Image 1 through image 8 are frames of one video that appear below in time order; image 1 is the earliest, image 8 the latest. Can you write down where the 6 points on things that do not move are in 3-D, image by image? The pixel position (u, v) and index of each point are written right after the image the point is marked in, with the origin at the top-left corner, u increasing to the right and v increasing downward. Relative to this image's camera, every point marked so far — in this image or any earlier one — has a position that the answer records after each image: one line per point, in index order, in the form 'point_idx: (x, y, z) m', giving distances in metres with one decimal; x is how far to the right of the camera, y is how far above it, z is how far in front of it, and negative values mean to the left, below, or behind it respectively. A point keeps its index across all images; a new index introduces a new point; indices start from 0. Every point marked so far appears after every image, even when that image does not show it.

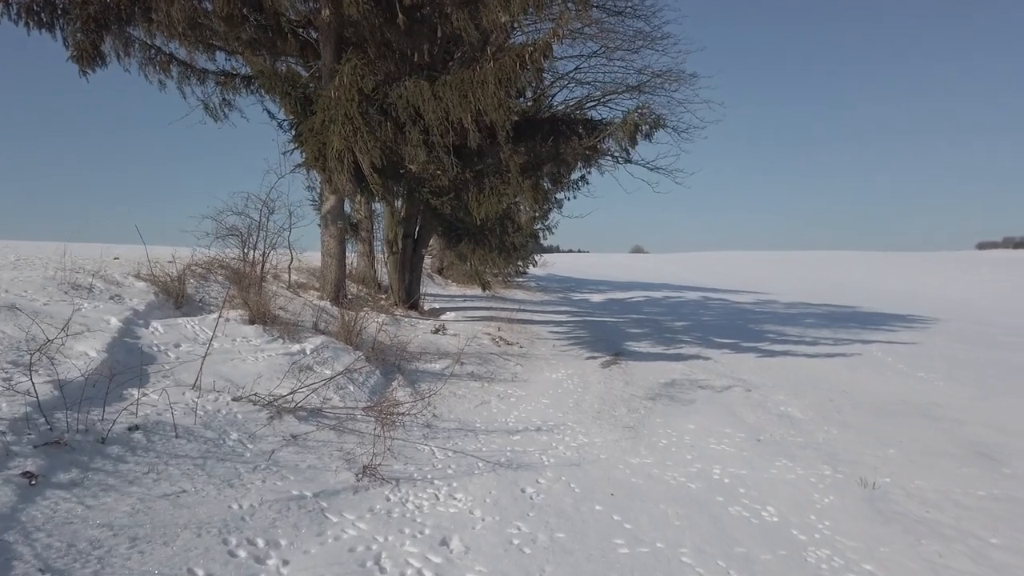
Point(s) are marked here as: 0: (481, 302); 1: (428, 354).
0: (-0.8, -0.4, +19.7) m
1: (-1.2, -1.0, +10.4) m
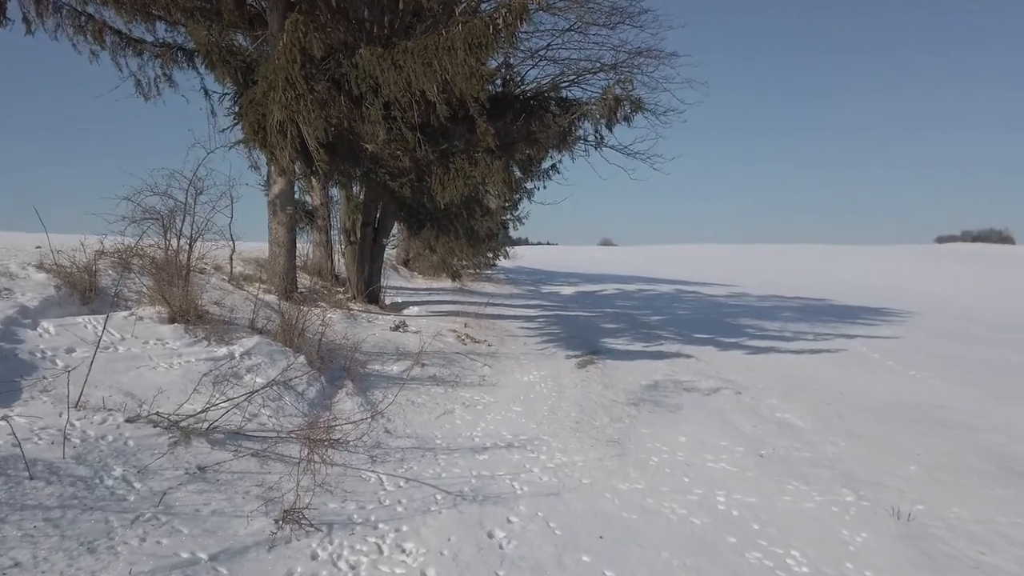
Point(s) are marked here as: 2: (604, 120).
0: (-1.6, -0.2, +18.5) m
1: (-1.6, -0.9, +9.3) m
2: (+1.3, +2.5, +10.8) m
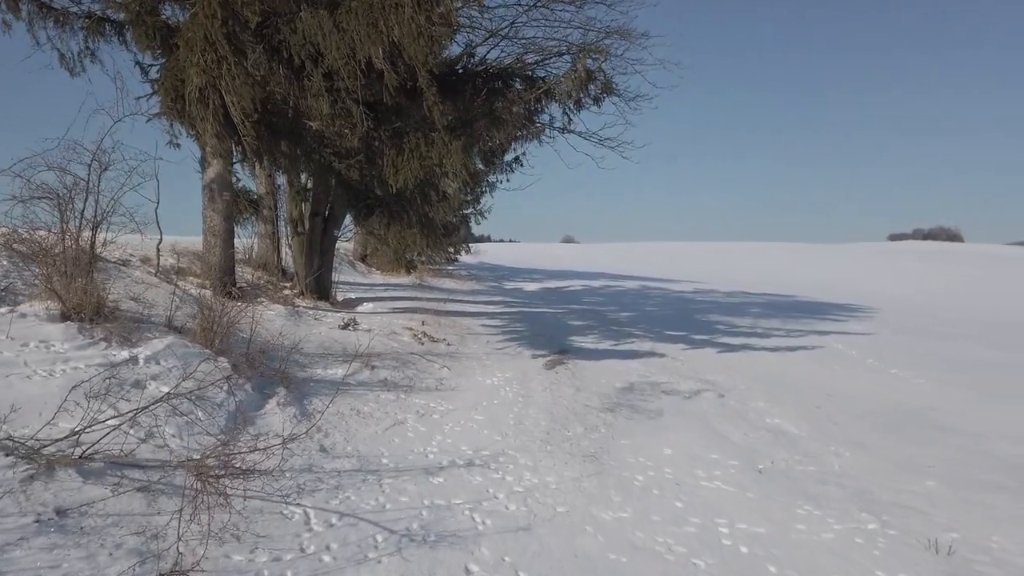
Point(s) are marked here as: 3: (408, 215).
0: (-2.5, -0.1, +17.5) m
1: (-2.1, -0.8, +8.2) m
2: (+0.8, +2.6, +9.9) m
3: (-1.6, +1.2, +10.8) m
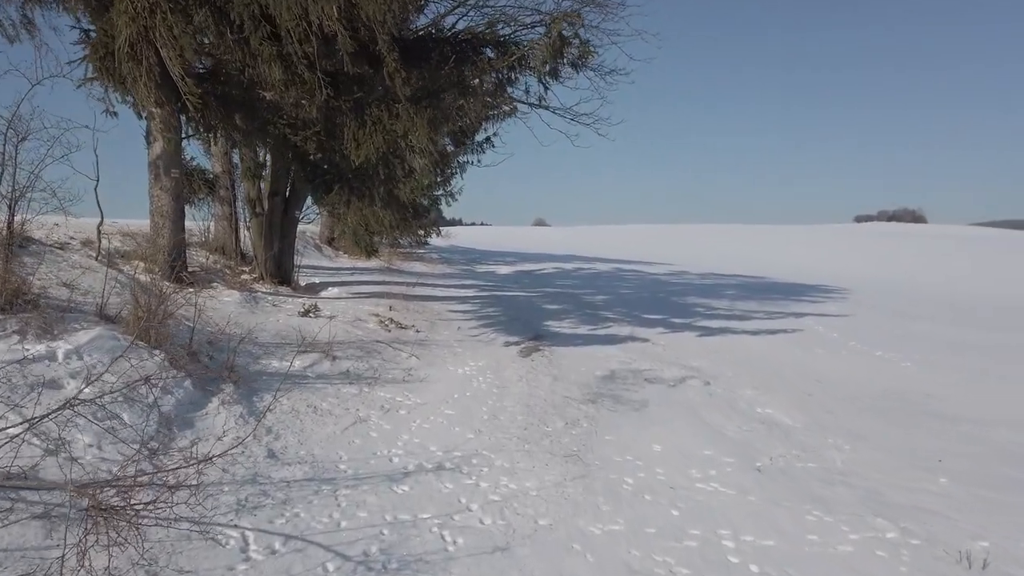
0: (-3.2, +0.3, +16.8) m
1: (-2.3, -0.6, +7.6) m
2: (+0.5, +2.8, +9.2) m
3: (-2.0, +1.4, +10.1) m
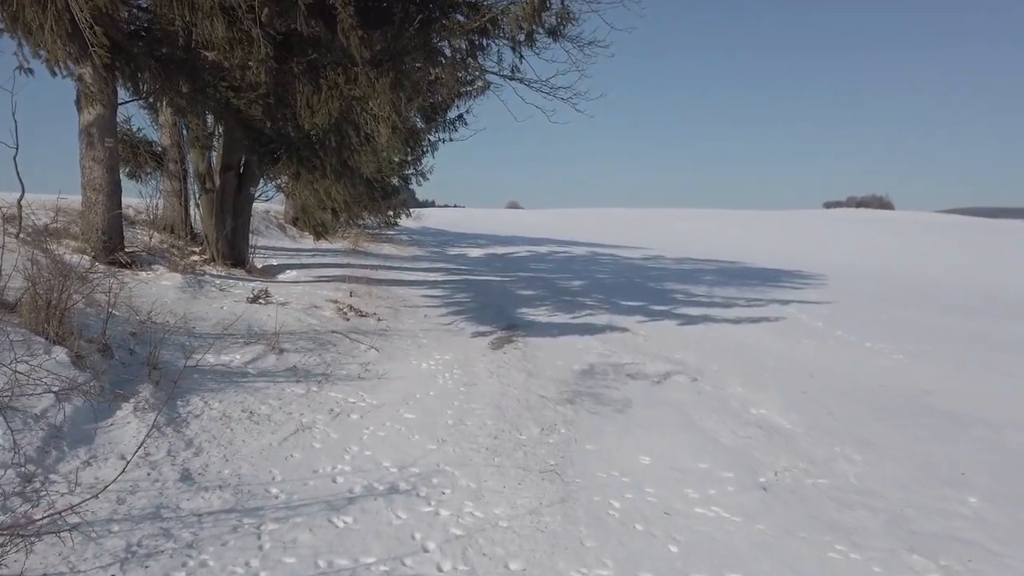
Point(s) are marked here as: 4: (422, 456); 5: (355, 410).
0: (-3.8, +0.6, +15.9) m
1: (-2.6, -0.5, +6.7) m
2: (+0.1, +3.0, +8.4) m
3: (-2.4, +1.6, +9.2) m
4: (-0.6, -1.0, +4.6) m
5: (-1.2, -0.9, +5.5) m
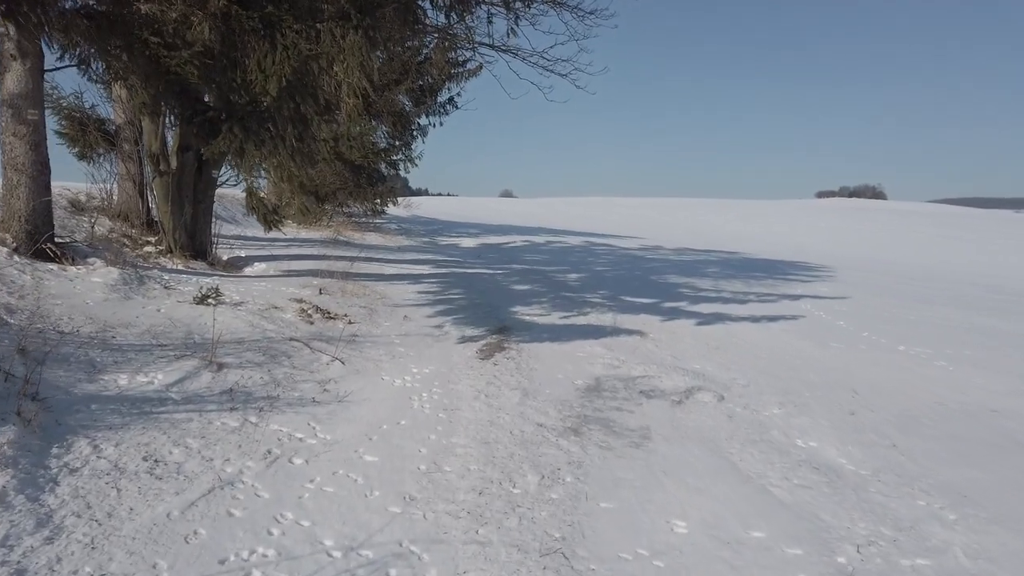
0: (-3.9, +0.8, +14.6) m
1: (-2.7, -0.5, +5.5) m
2: (+0.1, +3.0, +7.1) m
3: (-2.5, +1.6, +7.9) m
4: (-0.6, -1.1, +3.3) m
5: (-1.2, -1.0, +4.2) m
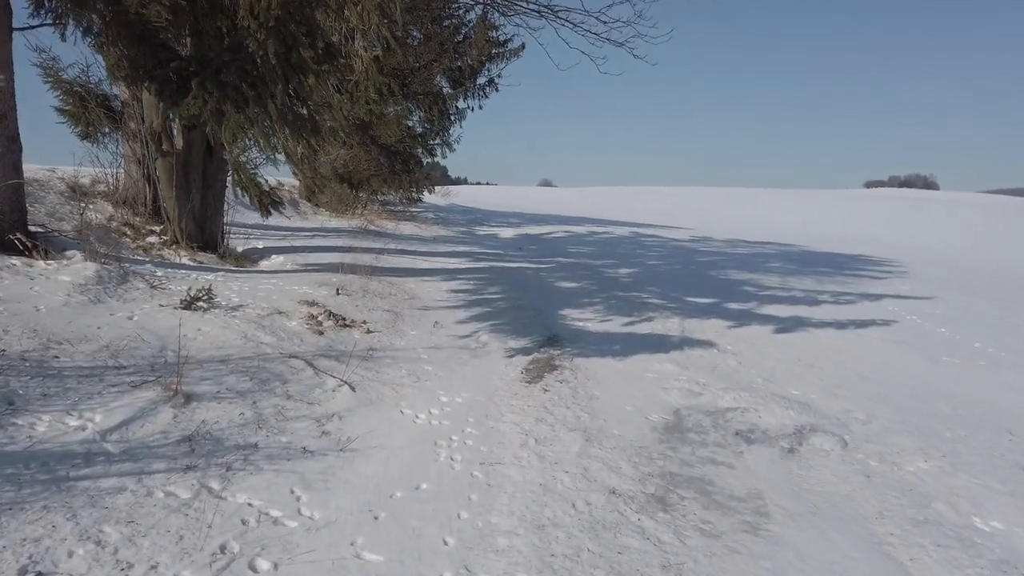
0: (-3.1, +0.9, +13.3) m
1: (-2.3, -0.5, +4.2) m
2: (+0.5, +2.9, +5.6) m
3: (-2.0, +1.6, +6.6) m
4: (-0.4, -1.2, +2.0) m
5: (-1.0, -1.0, +2.9) m
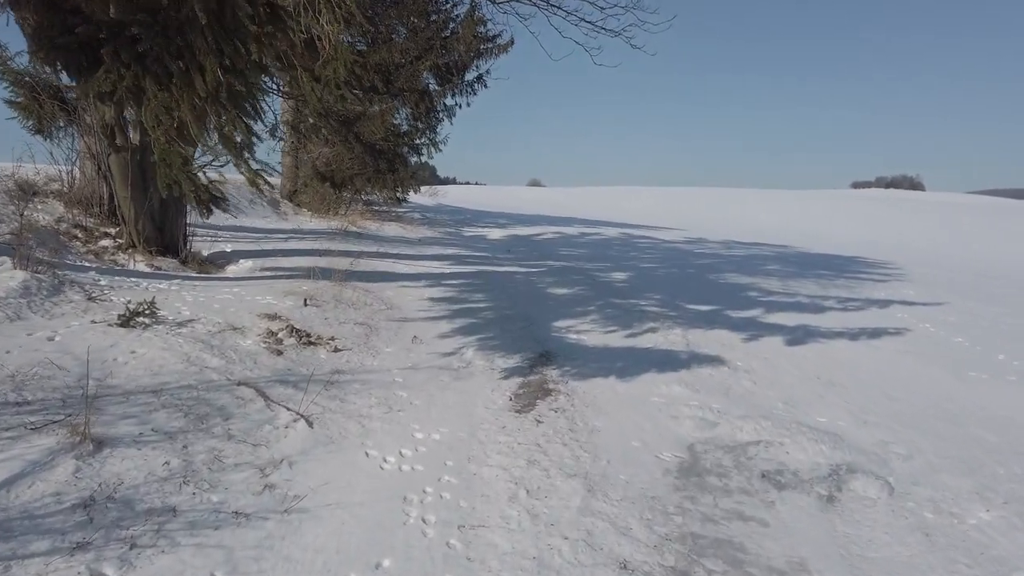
0: (-3.3, +0.8, +12.5) m
1: (-2.4, -0.6, +3.4) m
2: (+0.4, +2.9, +4.9) m
3: (-2.1, +1.5, +5.8) m
4: (-0.4, -1.3, +1.2) m
5: (-1.0, -1.1, +2.1) m
